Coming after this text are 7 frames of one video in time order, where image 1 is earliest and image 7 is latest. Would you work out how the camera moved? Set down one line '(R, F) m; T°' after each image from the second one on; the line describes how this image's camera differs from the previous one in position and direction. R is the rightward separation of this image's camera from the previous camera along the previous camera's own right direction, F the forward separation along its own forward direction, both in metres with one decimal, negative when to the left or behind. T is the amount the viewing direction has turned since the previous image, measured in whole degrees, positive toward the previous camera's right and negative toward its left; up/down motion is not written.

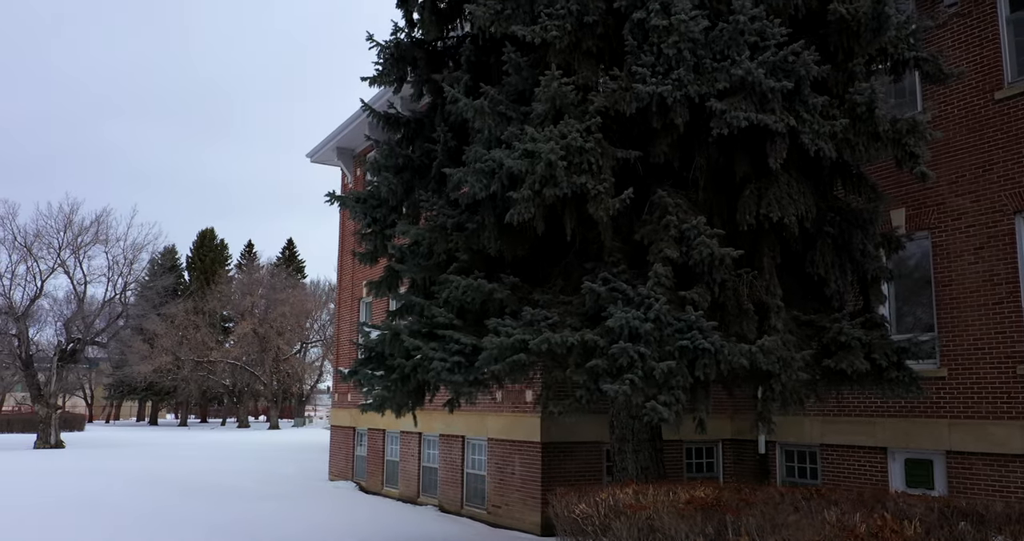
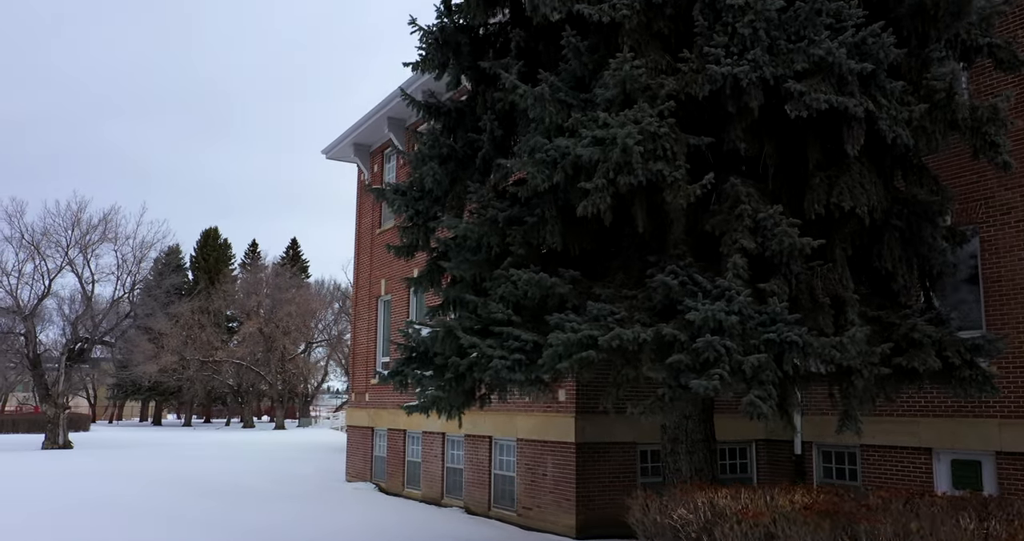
(-0.5, +0.3) m; 0°
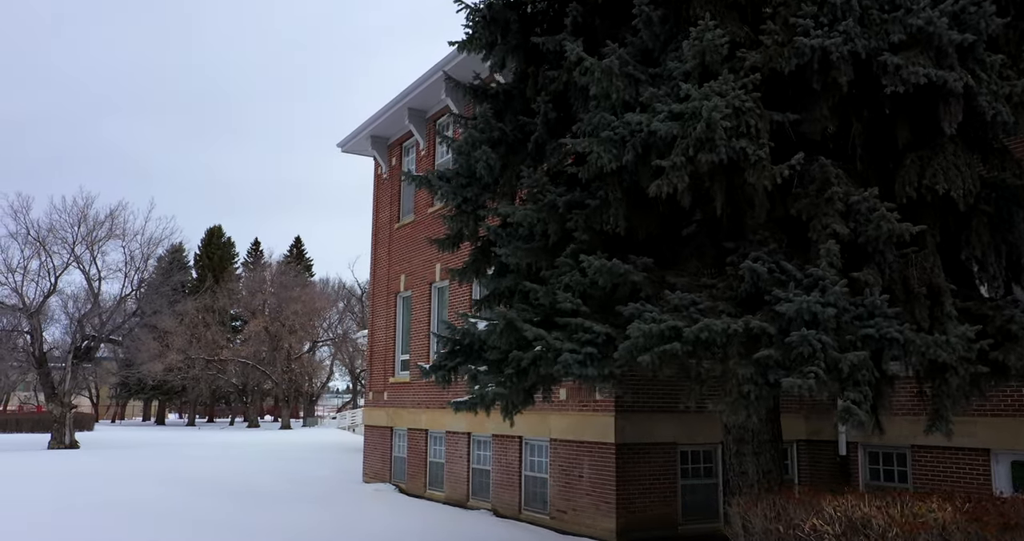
(-0.5, +0.5) m; 0°
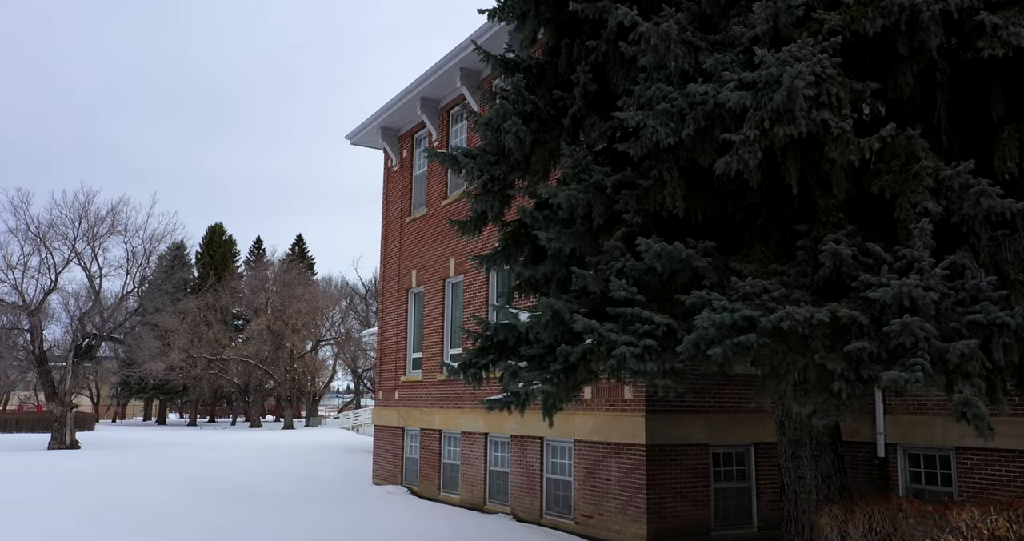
(-0.3, +0.6) m; 0°
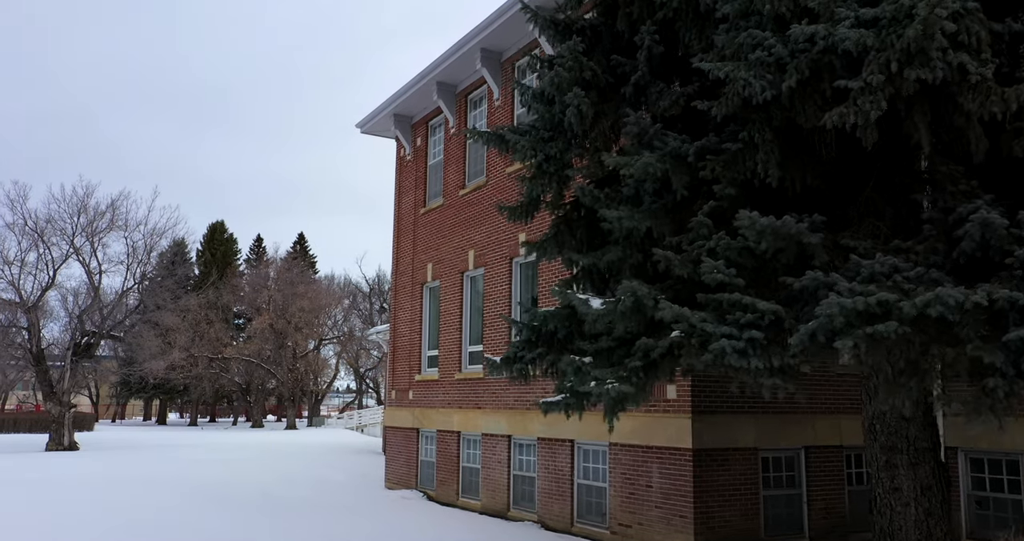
(-0.4, +0.9) m; 0°
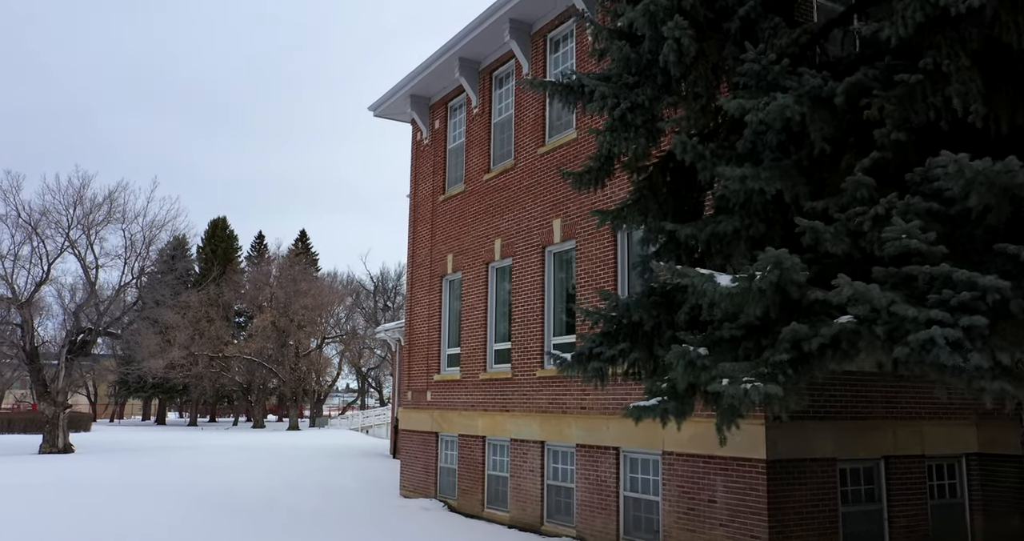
(-0.5, +1.3) m; 0°
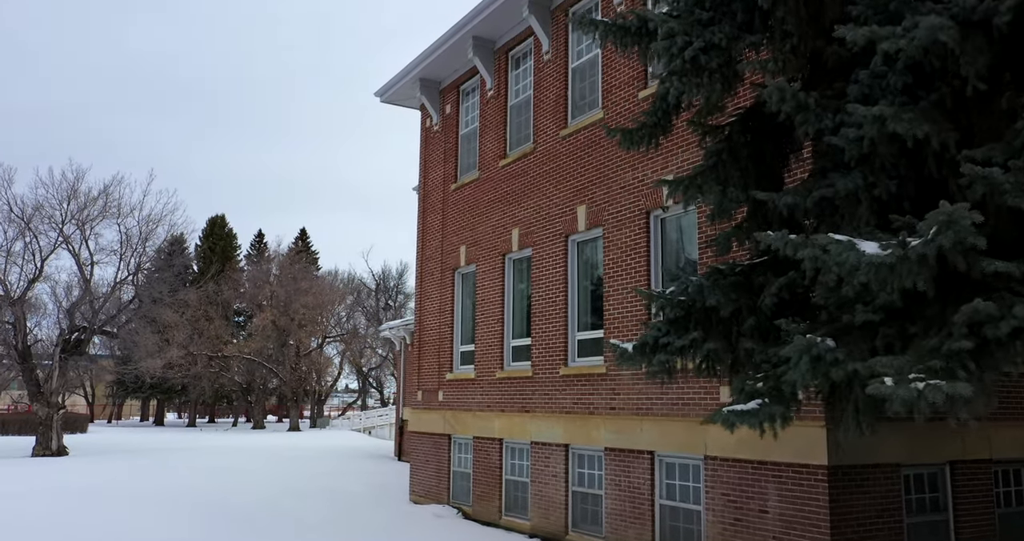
(-0.3, +0.9) m; 0°
